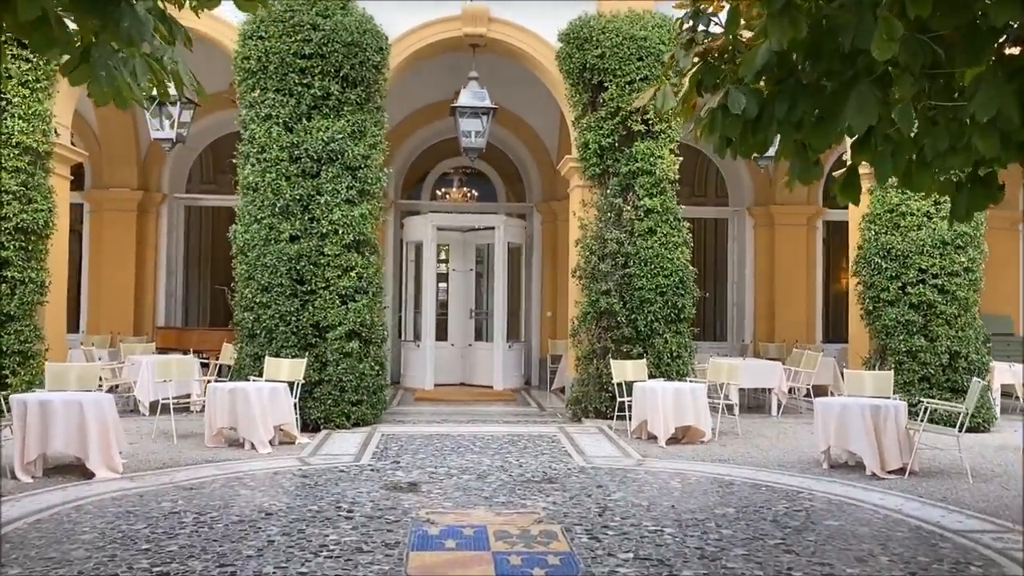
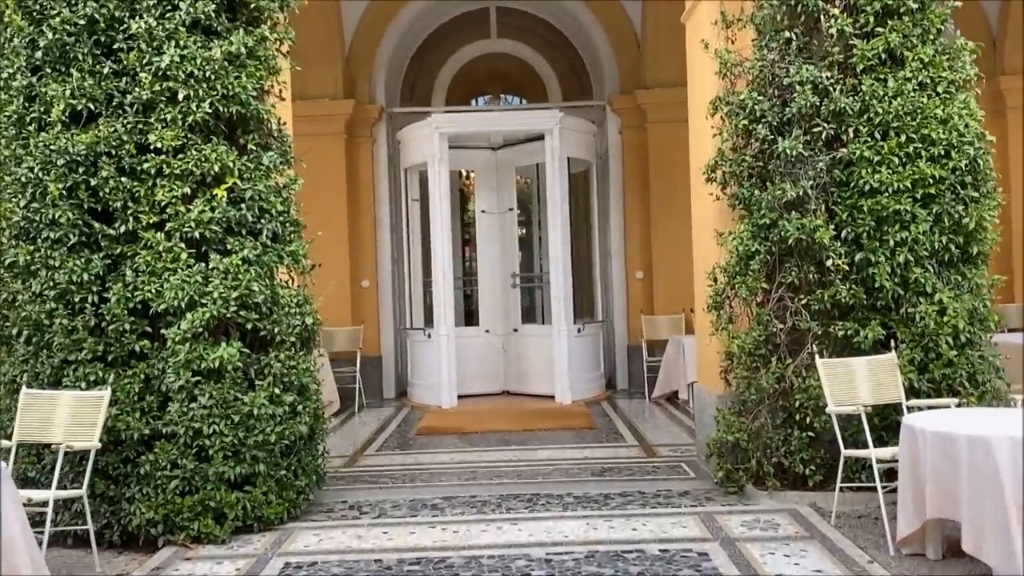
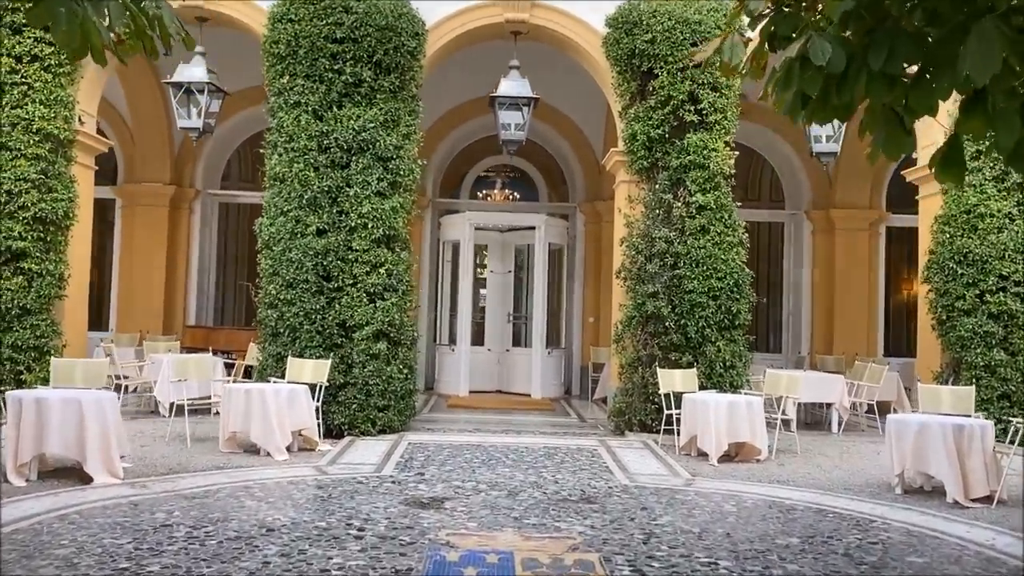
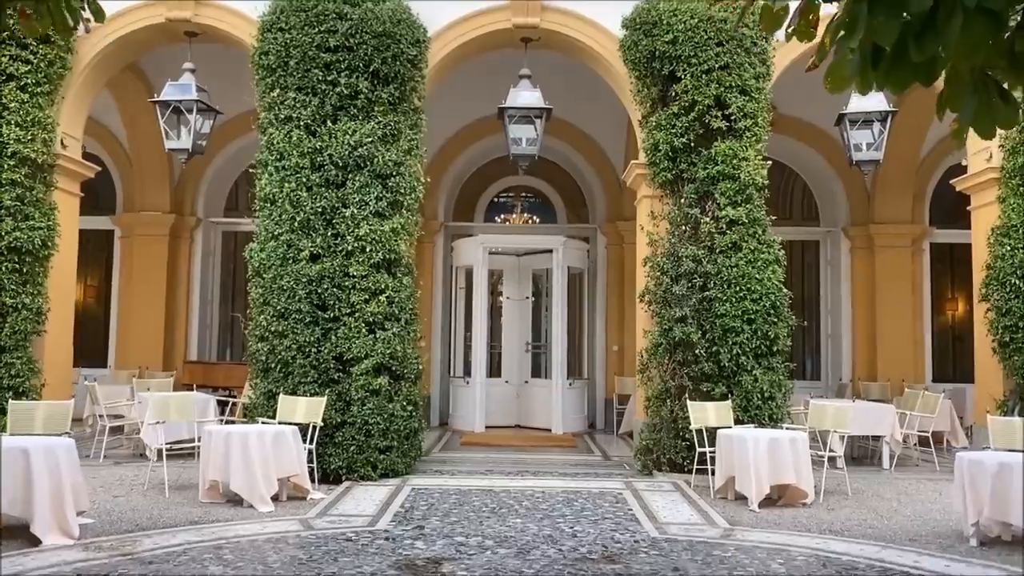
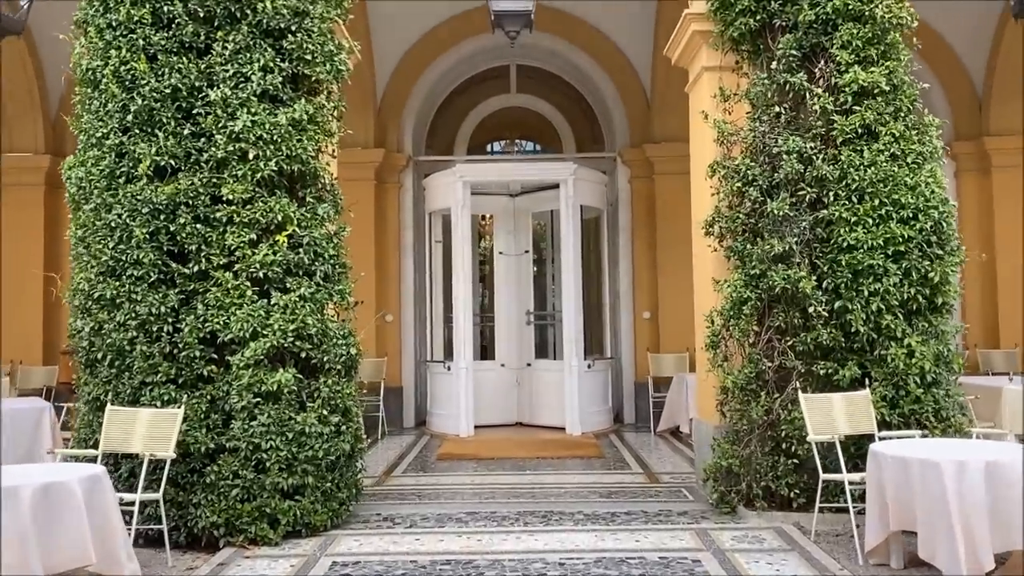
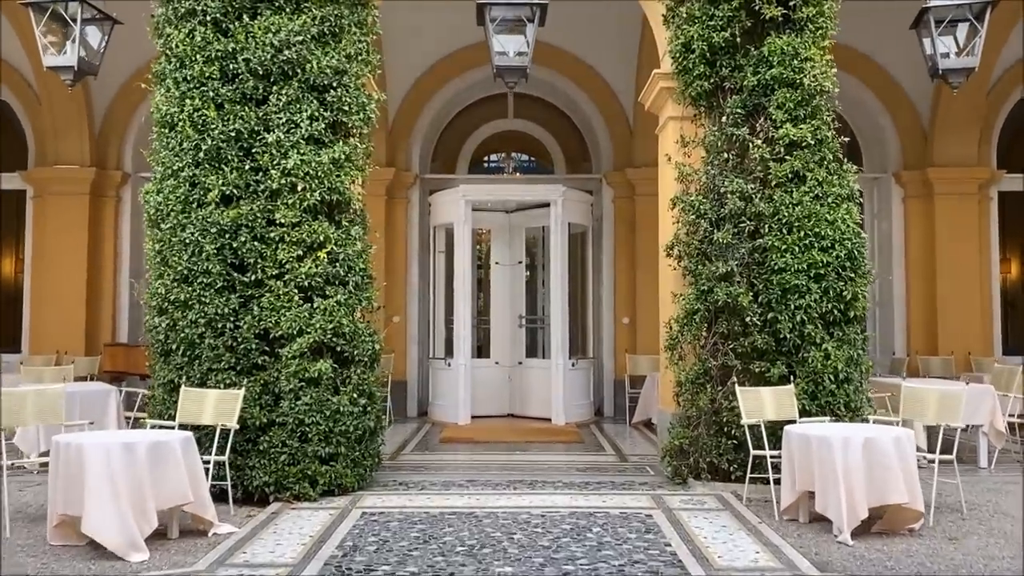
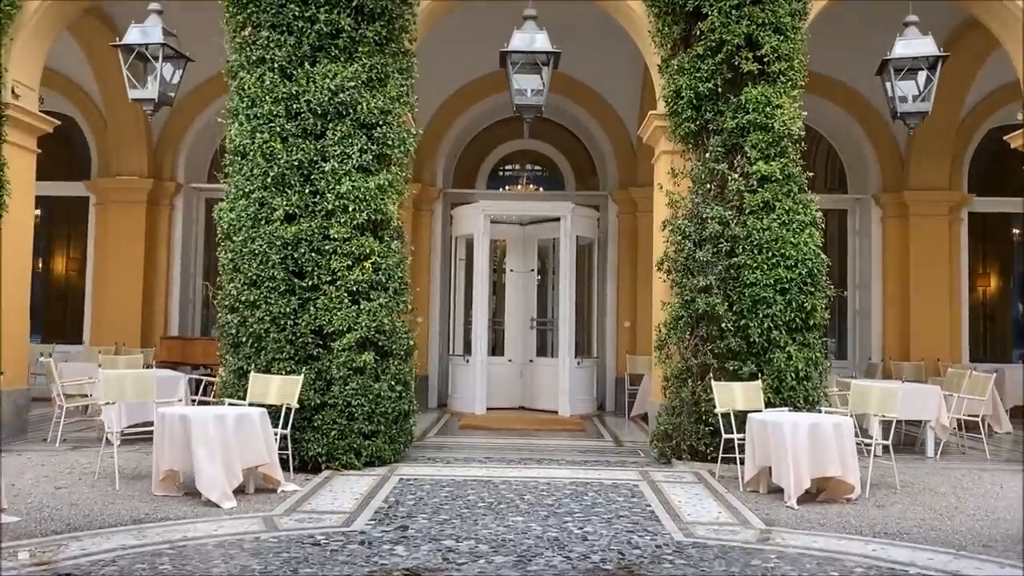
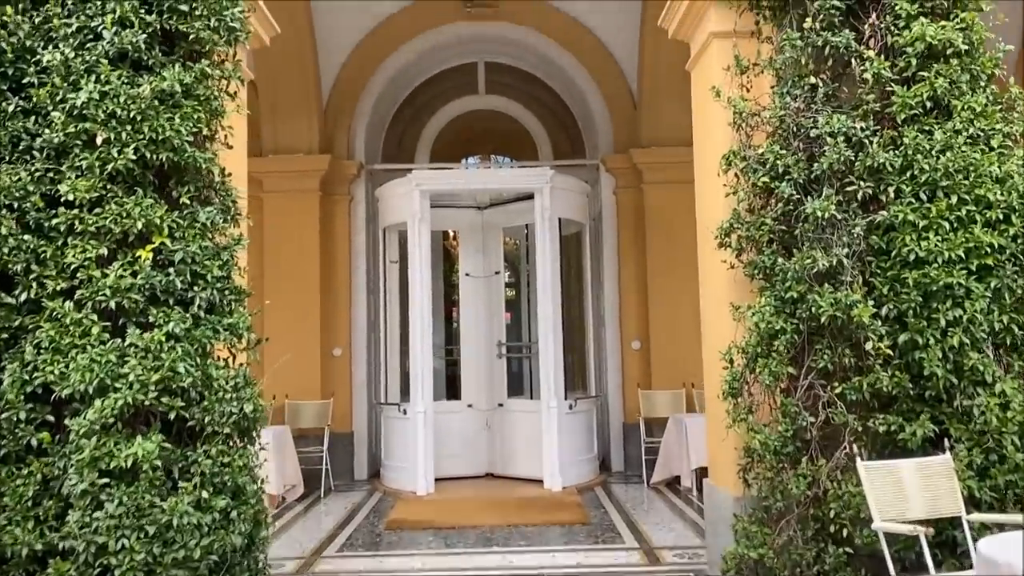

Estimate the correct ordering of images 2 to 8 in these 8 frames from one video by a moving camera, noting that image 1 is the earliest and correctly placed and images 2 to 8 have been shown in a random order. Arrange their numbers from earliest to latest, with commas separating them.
3, 4, 7, 6, 5, 2, 8
